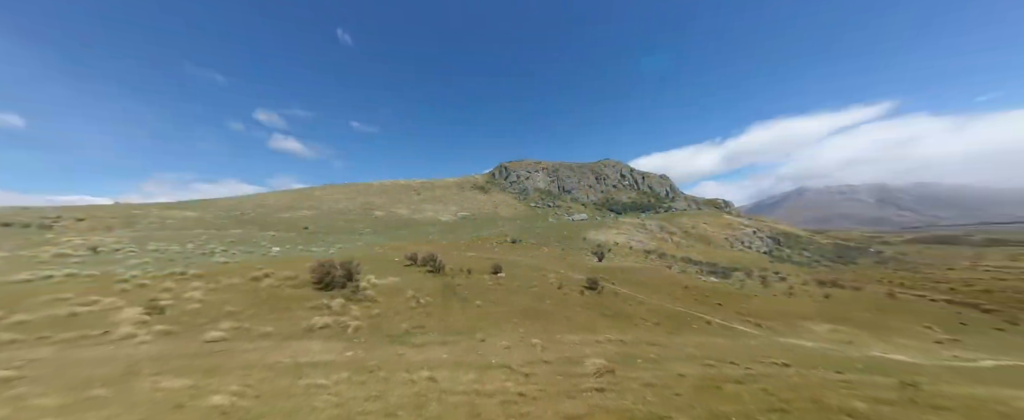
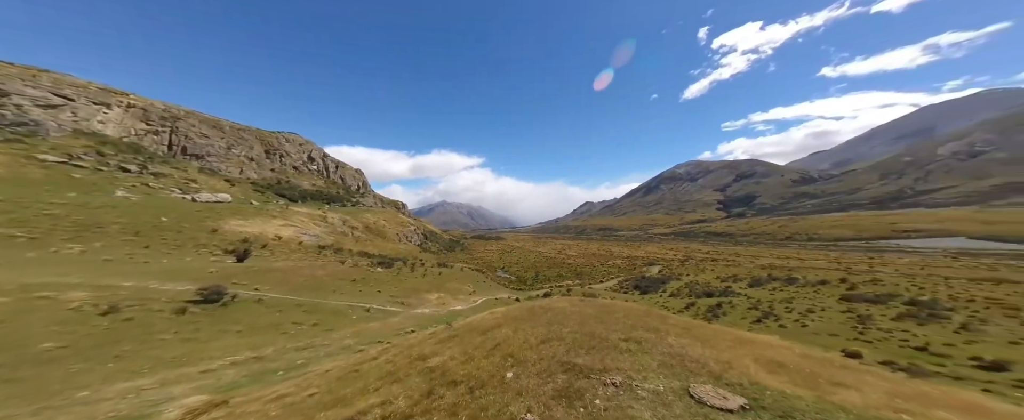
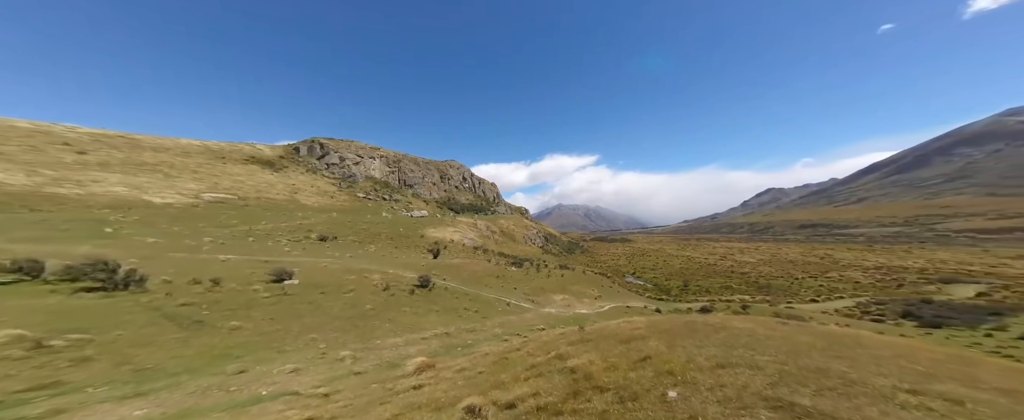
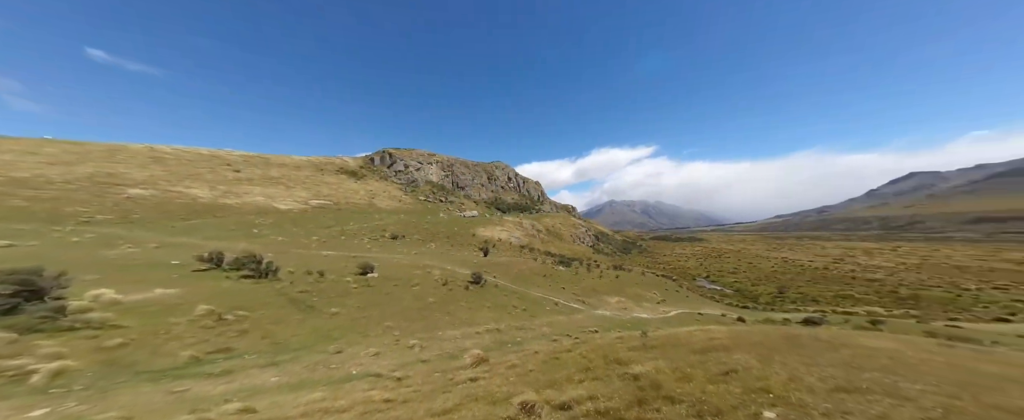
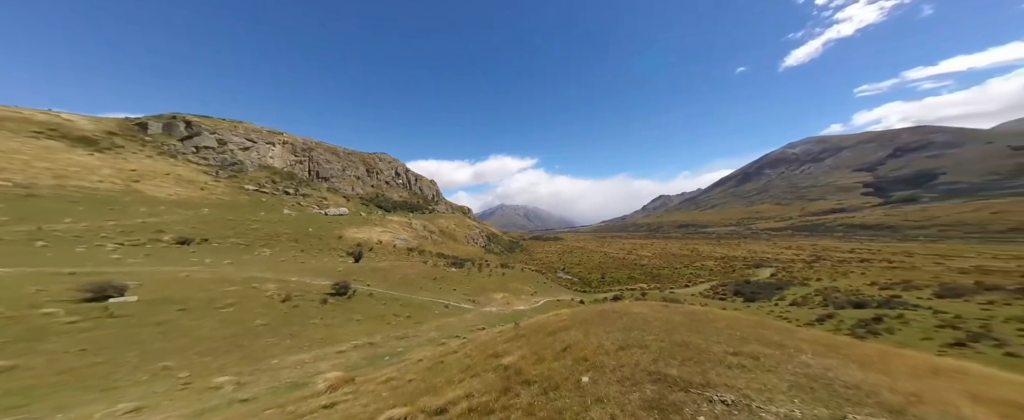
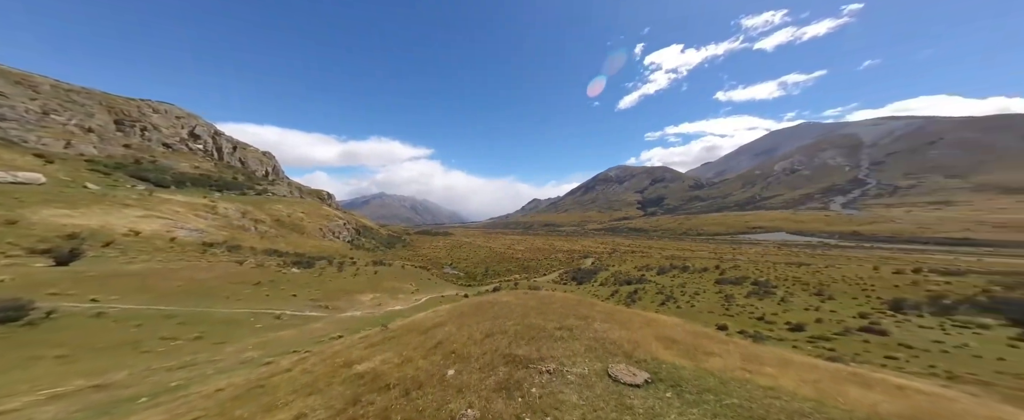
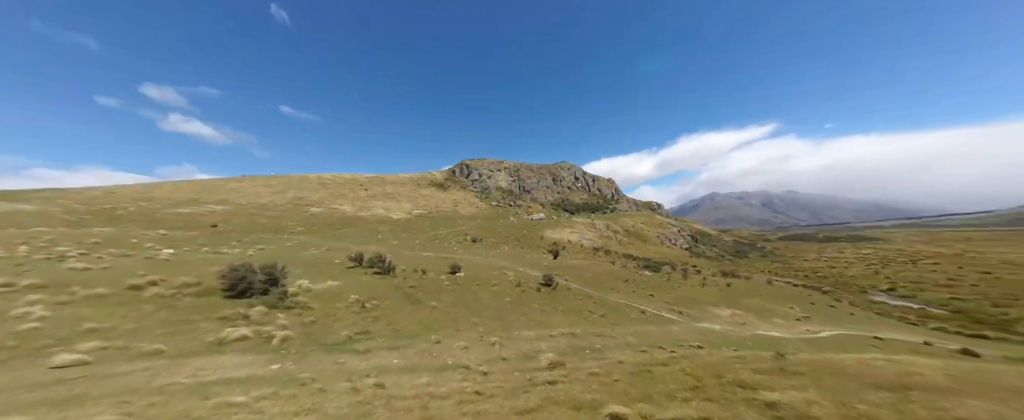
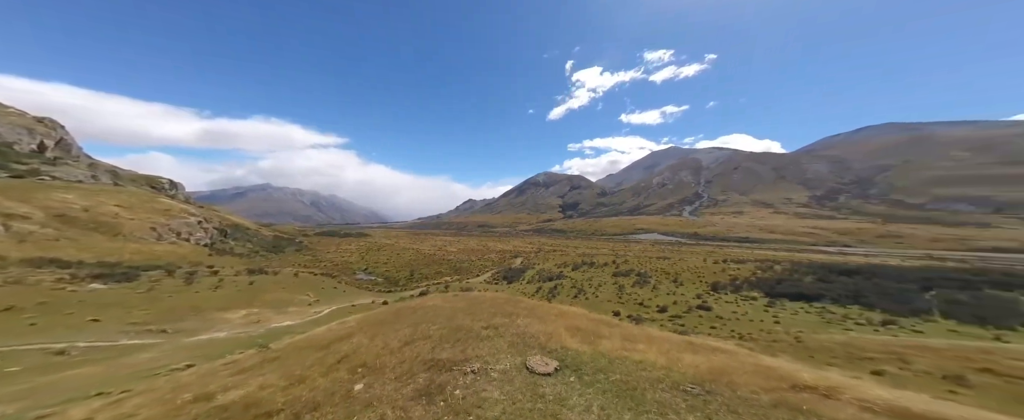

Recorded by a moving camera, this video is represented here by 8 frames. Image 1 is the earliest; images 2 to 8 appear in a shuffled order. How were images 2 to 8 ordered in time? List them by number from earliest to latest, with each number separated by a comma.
7, 4, 3, 5, 2, 6, 8
